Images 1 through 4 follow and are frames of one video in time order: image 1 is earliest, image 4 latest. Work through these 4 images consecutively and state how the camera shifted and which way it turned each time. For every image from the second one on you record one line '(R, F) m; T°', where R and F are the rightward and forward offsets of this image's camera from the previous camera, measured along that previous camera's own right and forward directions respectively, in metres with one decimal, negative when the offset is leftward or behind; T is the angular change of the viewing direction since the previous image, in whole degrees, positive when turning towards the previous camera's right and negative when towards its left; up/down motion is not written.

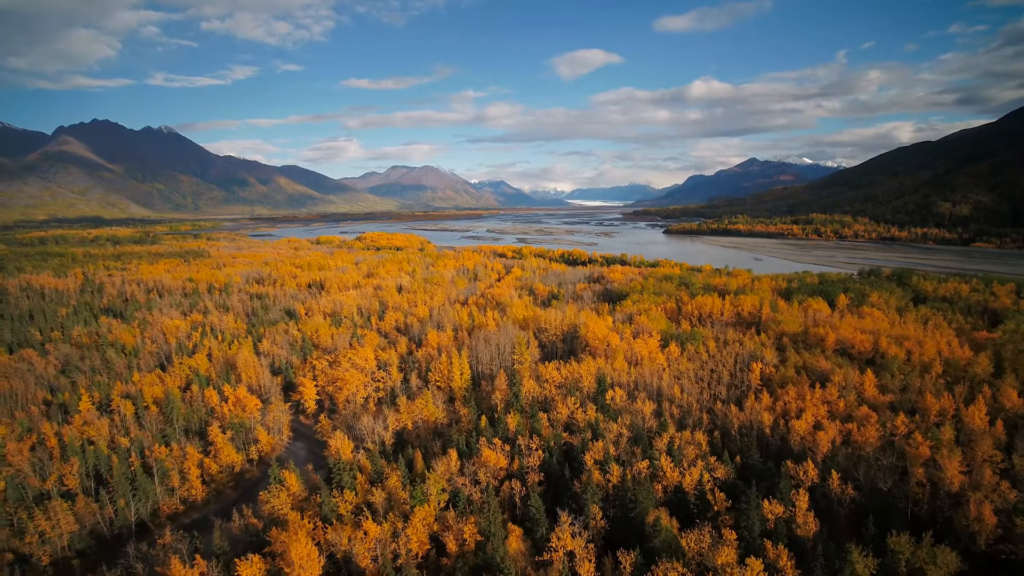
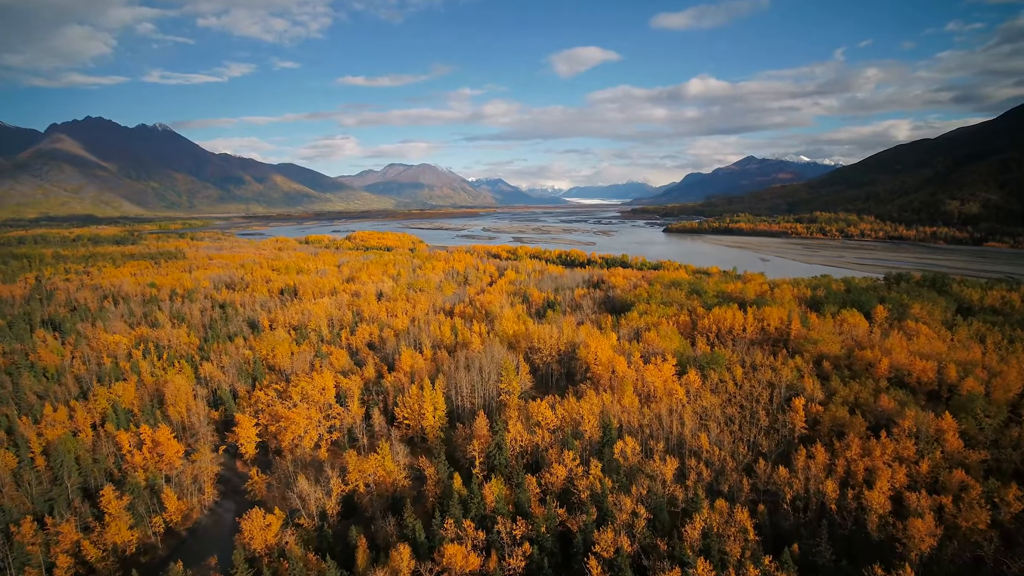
(+0.4, +3.1) m; 0°
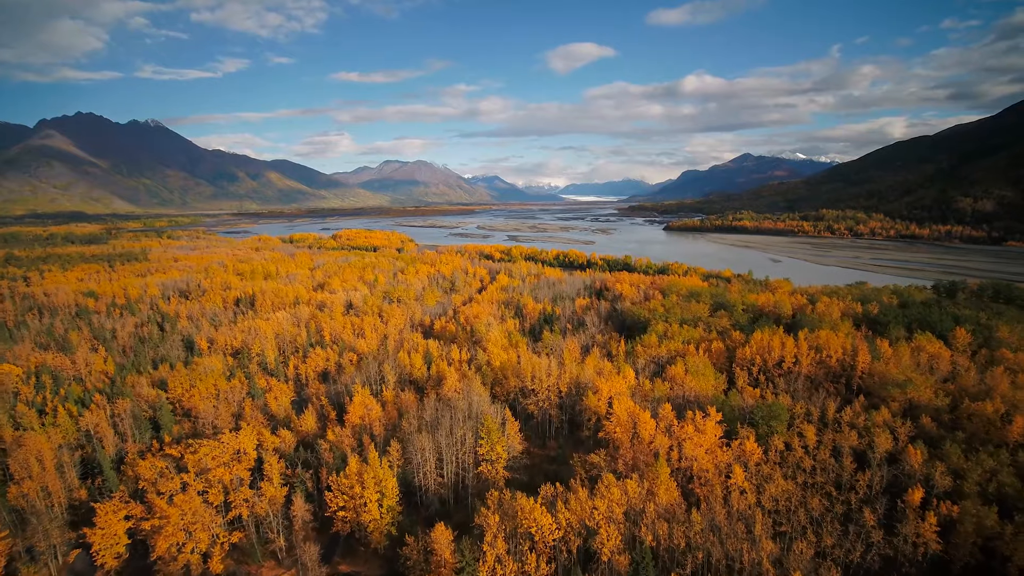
(+0.3, +4.3) m; 0°
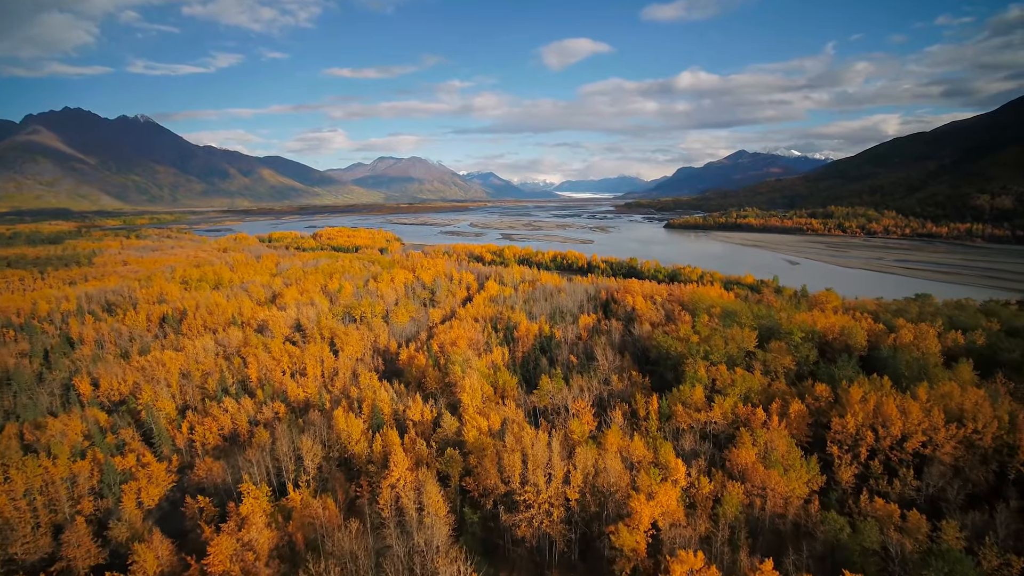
(+0.3, +5.2) m; +1°
